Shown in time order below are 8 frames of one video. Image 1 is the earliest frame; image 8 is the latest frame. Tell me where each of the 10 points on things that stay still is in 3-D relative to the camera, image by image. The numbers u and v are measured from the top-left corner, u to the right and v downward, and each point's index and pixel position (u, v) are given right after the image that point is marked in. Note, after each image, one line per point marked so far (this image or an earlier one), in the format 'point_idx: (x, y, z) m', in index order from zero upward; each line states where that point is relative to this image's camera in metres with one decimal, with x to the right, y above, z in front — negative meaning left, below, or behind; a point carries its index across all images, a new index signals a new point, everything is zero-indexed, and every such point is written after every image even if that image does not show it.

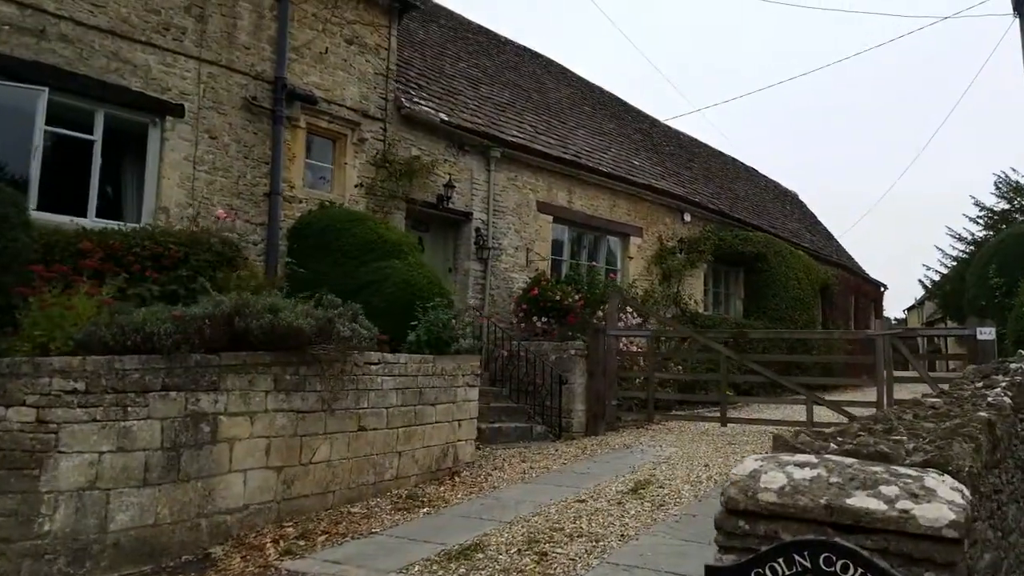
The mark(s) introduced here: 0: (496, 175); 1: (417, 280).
0: (-0.2, +1.3, +9.7) m
1: (-0.7, +0.1, +6.7) m
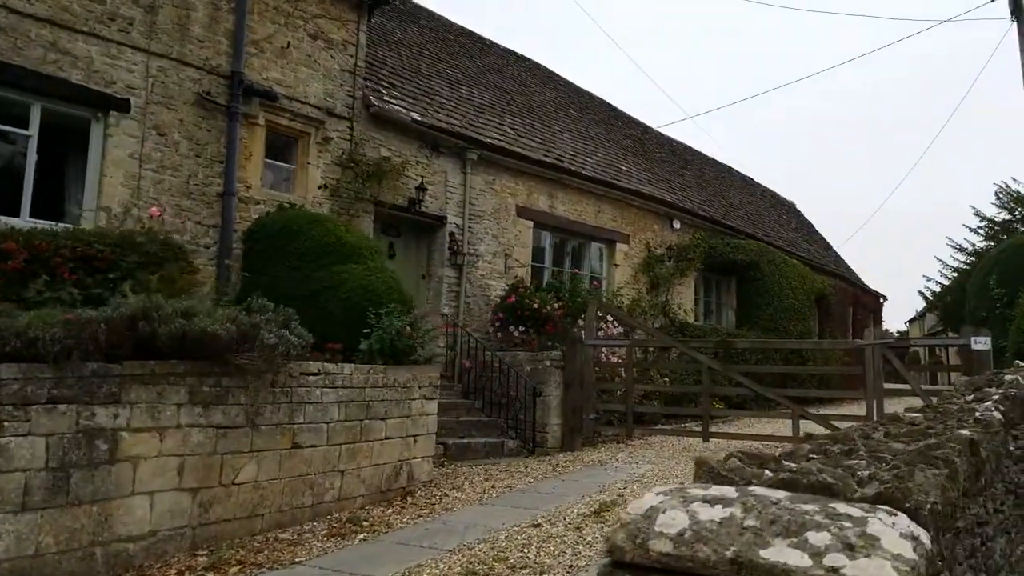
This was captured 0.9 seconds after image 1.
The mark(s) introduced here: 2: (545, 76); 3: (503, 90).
0: (-0.4, +1.2, +9.3) m
1: (-1.0, 0.0, +6.3) m
2: (+0.5, +3.5, +14.0) m
3: (-0.1, +2.8, +11.8) m
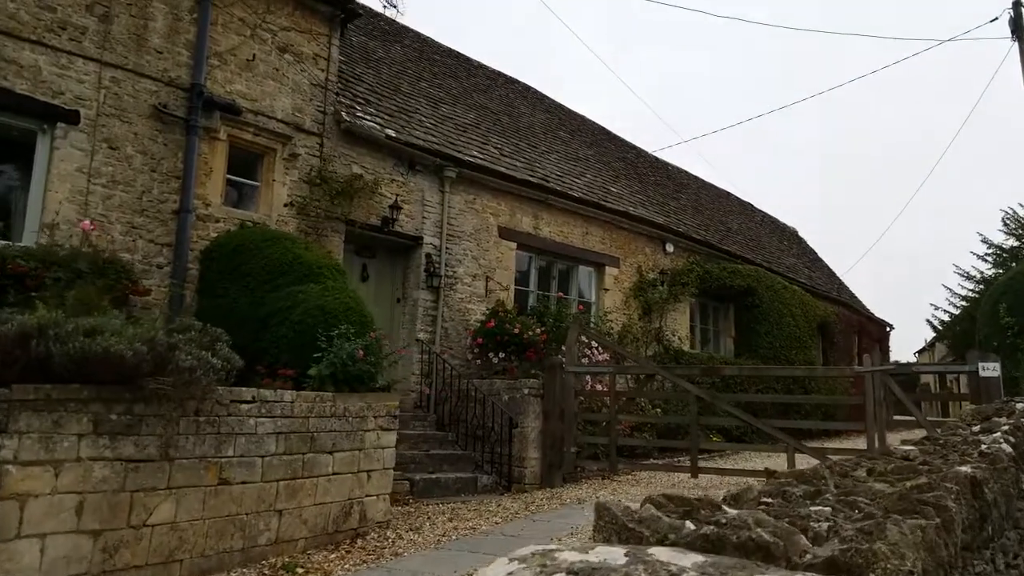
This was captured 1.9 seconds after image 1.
0: (-0.6, +0.9, +8.9) m
1: (-1.2, -0.1, +5.8) m
2: (+0.4, +3.1, +13.7) m
3: (-0.3, +2.4, +11.5) m
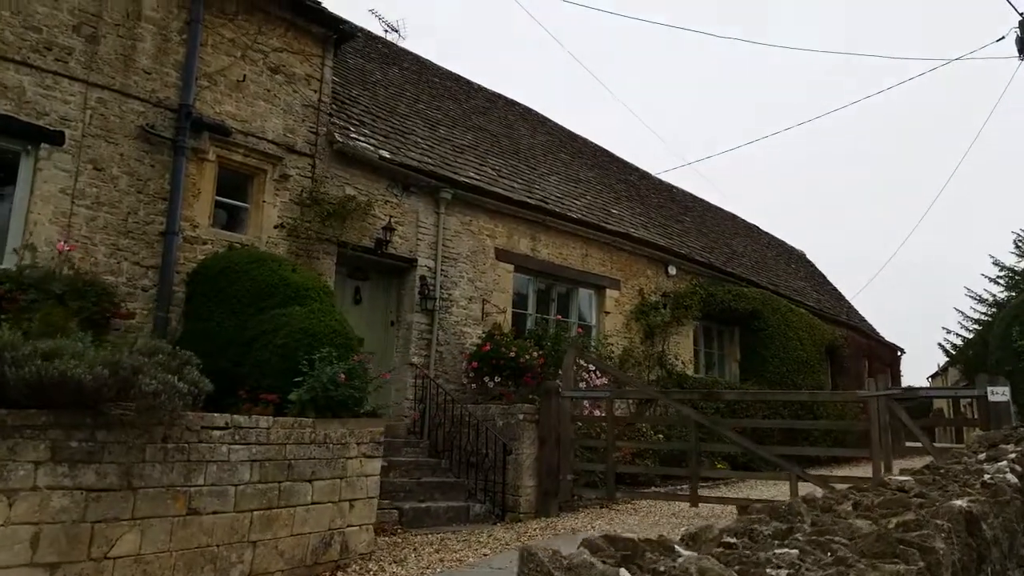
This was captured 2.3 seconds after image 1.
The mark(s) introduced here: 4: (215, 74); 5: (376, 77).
0: (-0.7, +0.7, +8.7) m
1: (-1.3, -0.3, +5.7) m
2: (+0.4, +2.7, +13.6) m
3: (-0.3, +2.1, +11.4) m
4: (-2.5, +1.8, +7.0) m
5: (-1.6, +2.6, +10.2) m
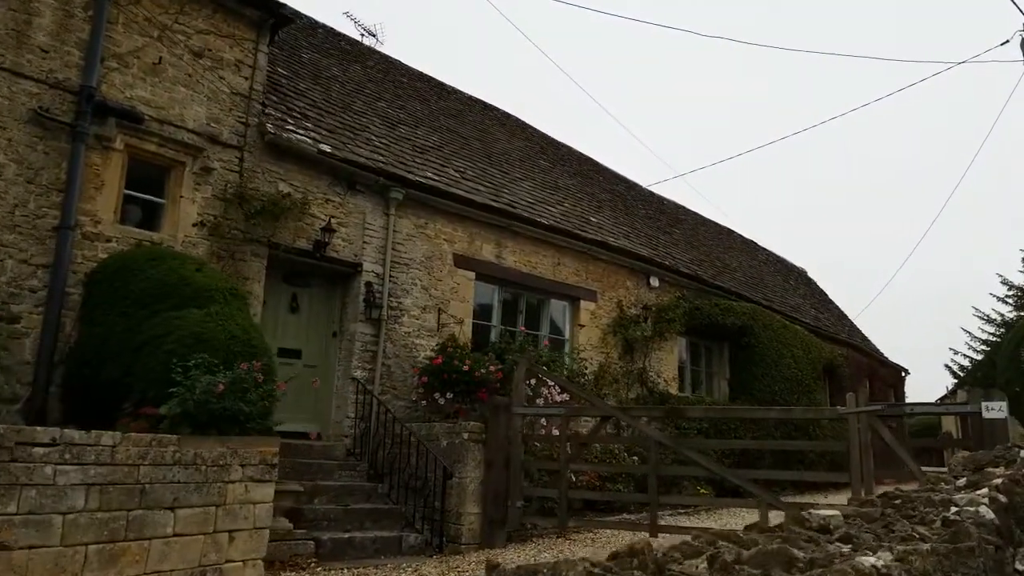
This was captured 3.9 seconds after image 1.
0: (-1.1, +0.6, +8.0) m
1: (-1.8, -0.3, +5.0) m
2: (0.0, +2.5, +13.0) m
3: (-0.7, +1.9, +10.7) m
4: (-2.9, +1.7, +6.4) m
5: (-2.0, +2.4, +9.6) m
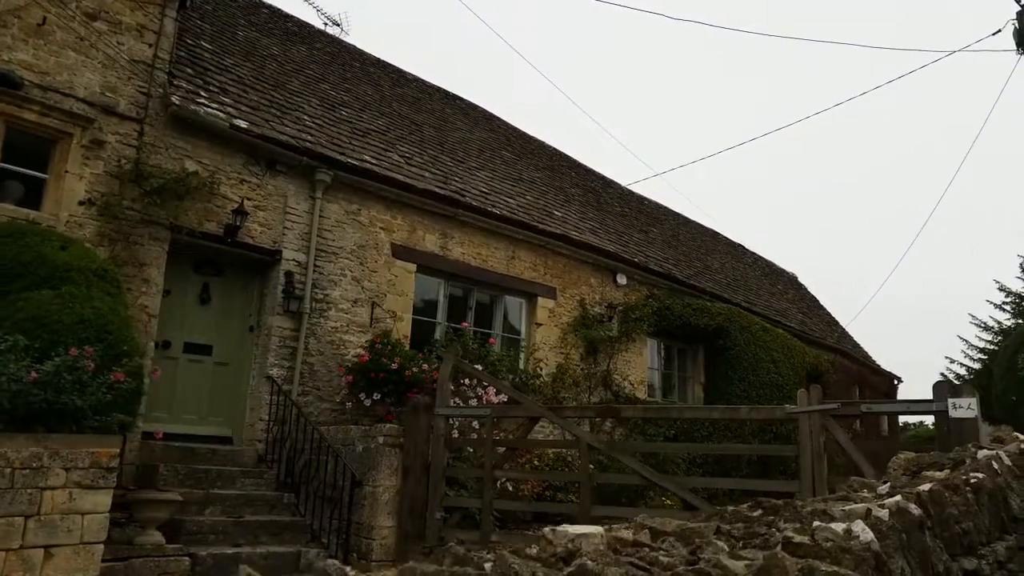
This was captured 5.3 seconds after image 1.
0: (-1.6, +0.7, +7.4) m
1: (-2.3, -0.1, +4.3) m
2: (-0.5, +2.5, +12.3) m
3: (-1.2, +2.0, +10.1) m
4: (-3.4, +1.9, +5.7) m
5: (-2.6, +2.5, +8.9) m
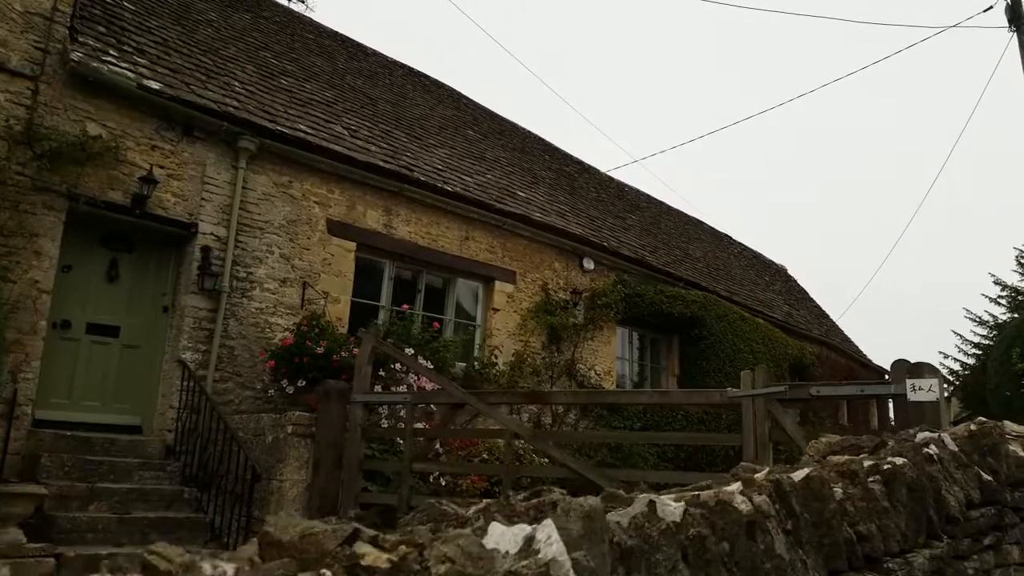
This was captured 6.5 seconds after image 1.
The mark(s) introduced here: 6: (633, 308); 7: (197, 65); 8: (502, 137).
0: (-2.1, +0.9, +6.8) m
1: (-2.8, 0.0, +3.7) m
2: (-0.9, +2.7, +11.7) m
3: (-1.7, +2.2, +9.5) m
4: (-3.9, +2.0, +5.1) m
5: (-3.0, +2.7, +8.4) m
6: (+1.5, -0.3, +10.3) m
7: (-2.7, +1.9, +7.2) m
8: (-0.1, +2.1, +12.0) m
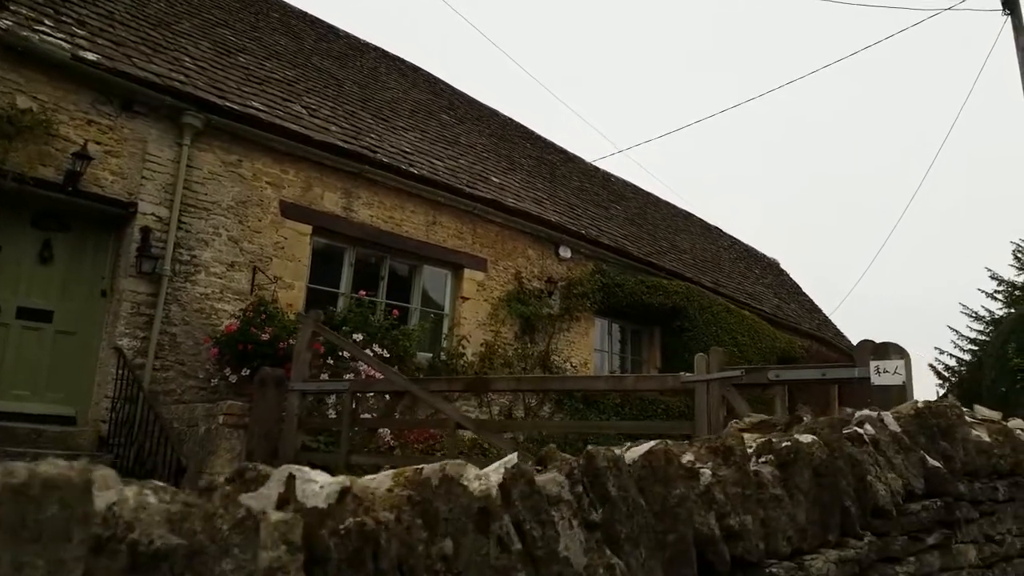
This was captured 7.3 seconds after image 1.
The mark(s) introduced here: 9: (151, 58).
0: (-2.4, +1.0, +6.4) m
1: (-3.1, +0.1, +3.4) m
2: (-1.2, +2.8, +11.4) m
3: (-2.0, +2.3, +9.2) m
4: (-4.2, +2.1, +4.8) m
5: (-3.3, +2.8, +8.0) m
6: (+1.2, -0.1, +9.9) m
7: (-3.0, +2.0, +6.9) m
8: (-0.4, +2.2, +11.7) m
9: (-2.8, +1.8, +6.6) m
